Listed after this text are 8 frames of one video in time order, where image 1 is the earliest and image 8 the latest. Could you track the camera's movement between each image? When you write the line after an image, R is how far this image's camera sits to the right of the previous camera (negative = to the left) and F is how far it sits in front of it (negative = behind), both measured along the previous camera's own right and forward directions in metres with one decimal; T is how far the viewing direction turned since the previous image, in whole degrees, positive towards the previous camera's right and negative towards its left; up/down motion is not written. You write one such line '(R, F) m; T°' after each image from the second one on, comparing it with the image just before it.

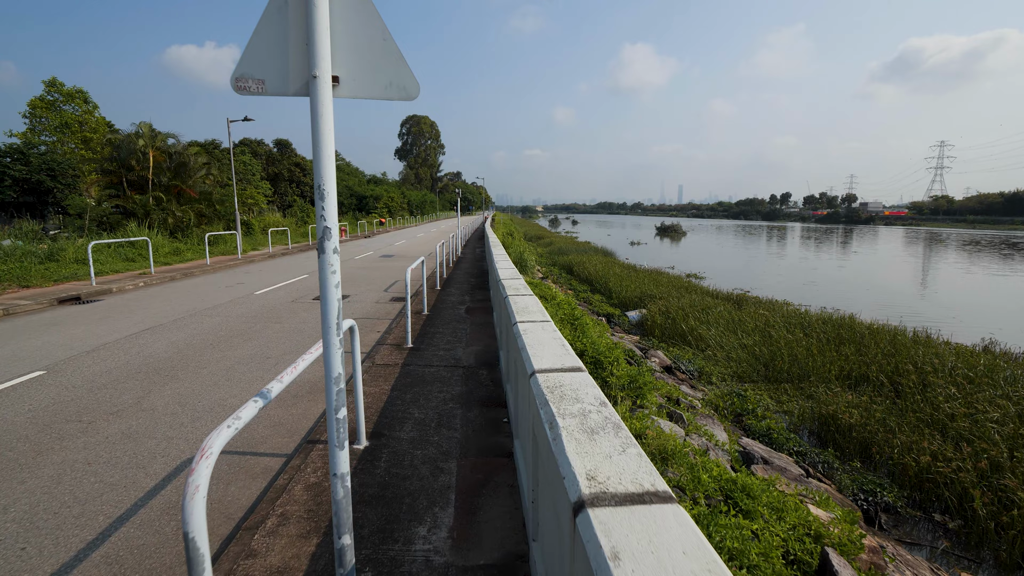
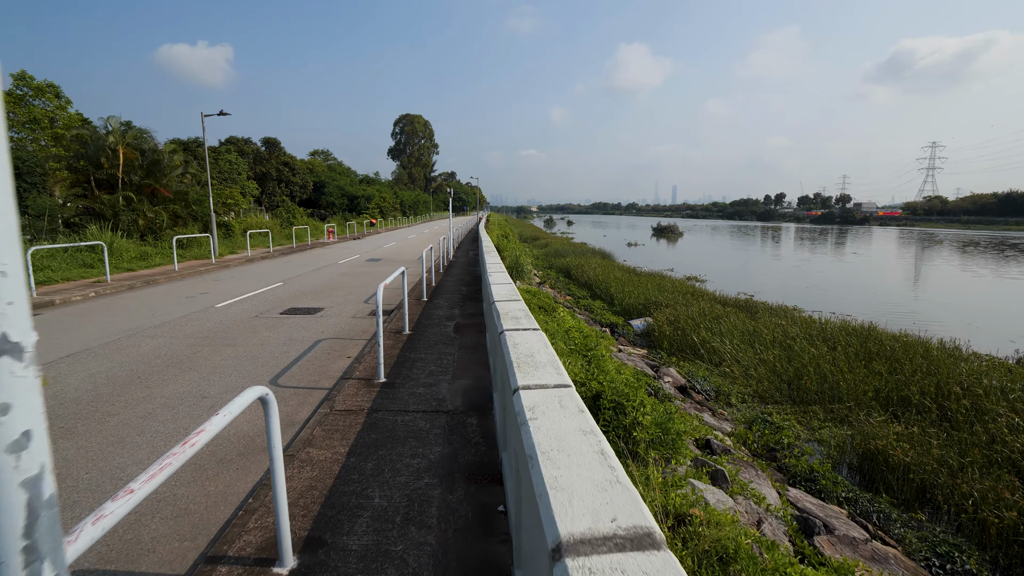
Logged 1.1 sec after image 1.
(0.0, +0.9) m; +1°
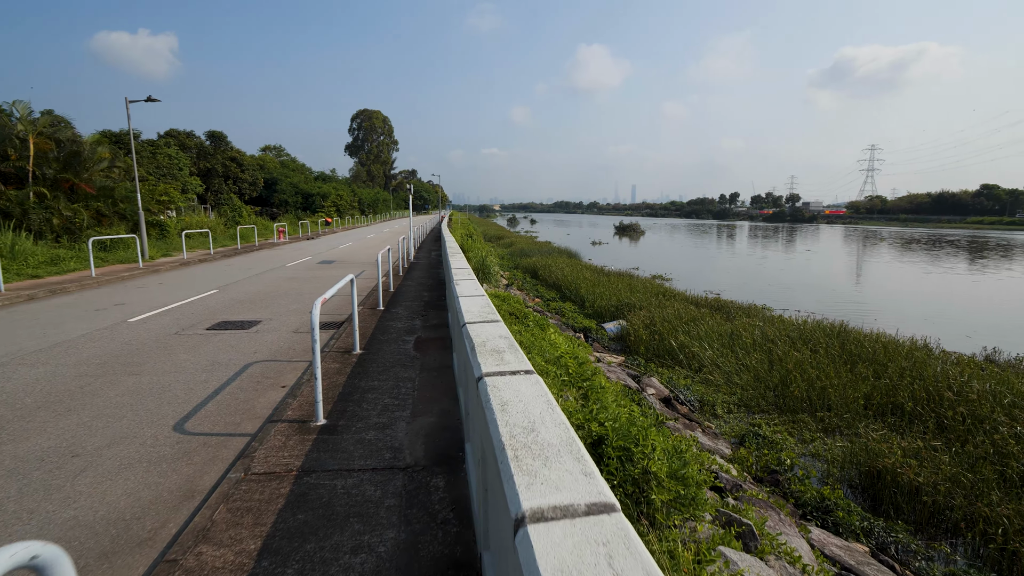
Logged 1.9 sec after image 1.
(-0.1, +0.8) m; +4°
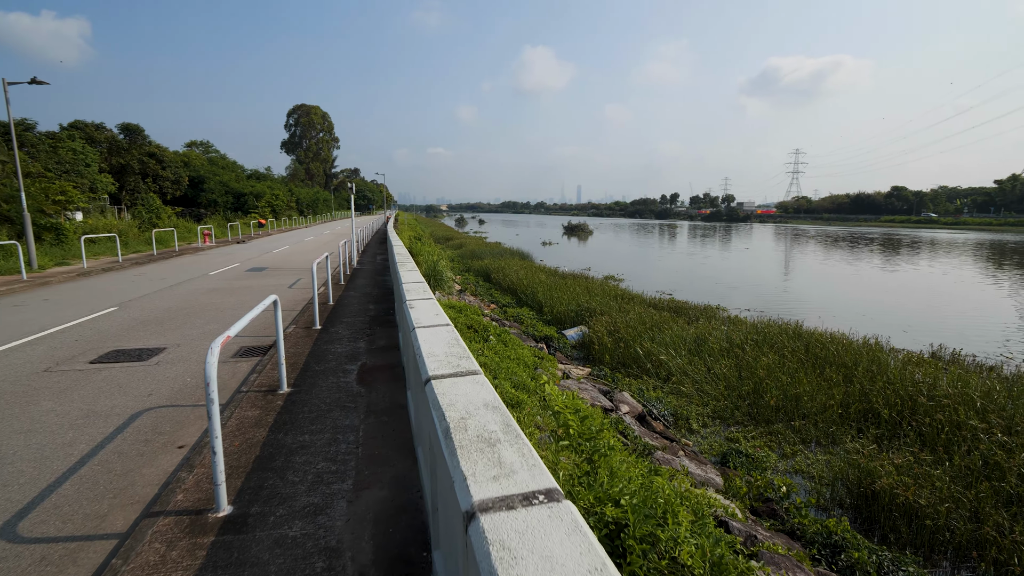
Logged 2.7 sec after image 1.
(-0.1, +0.7) m; +6°
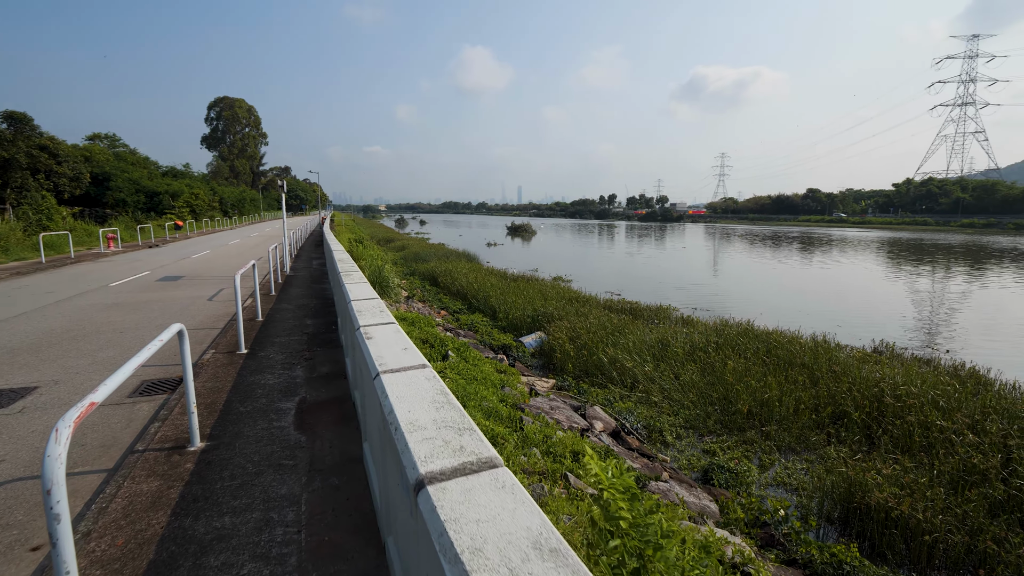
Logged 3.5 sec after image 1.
(-0.2, +0.7) m; +7°
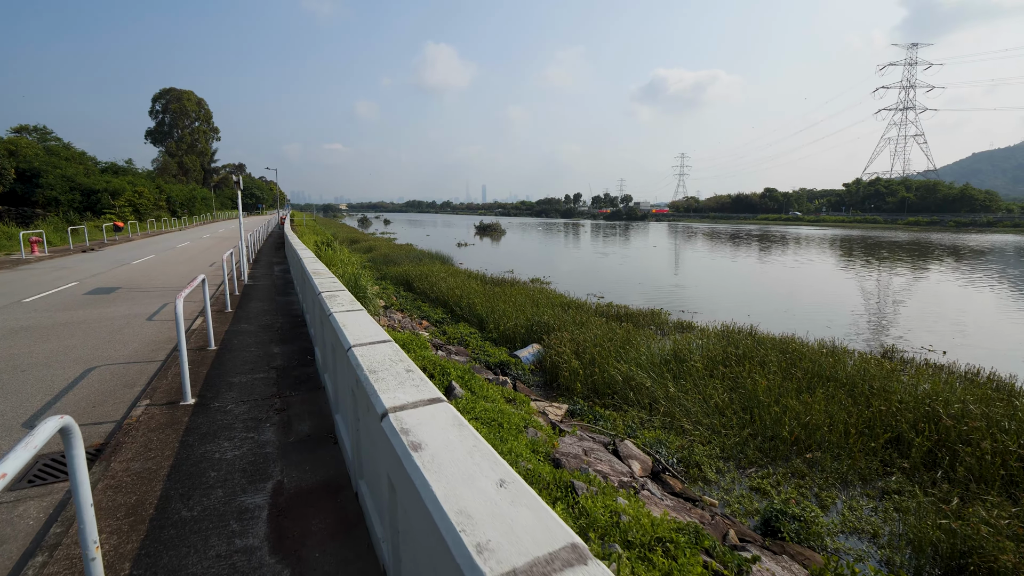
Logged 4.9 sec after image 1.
(-0.5, +1.1) m; +4°
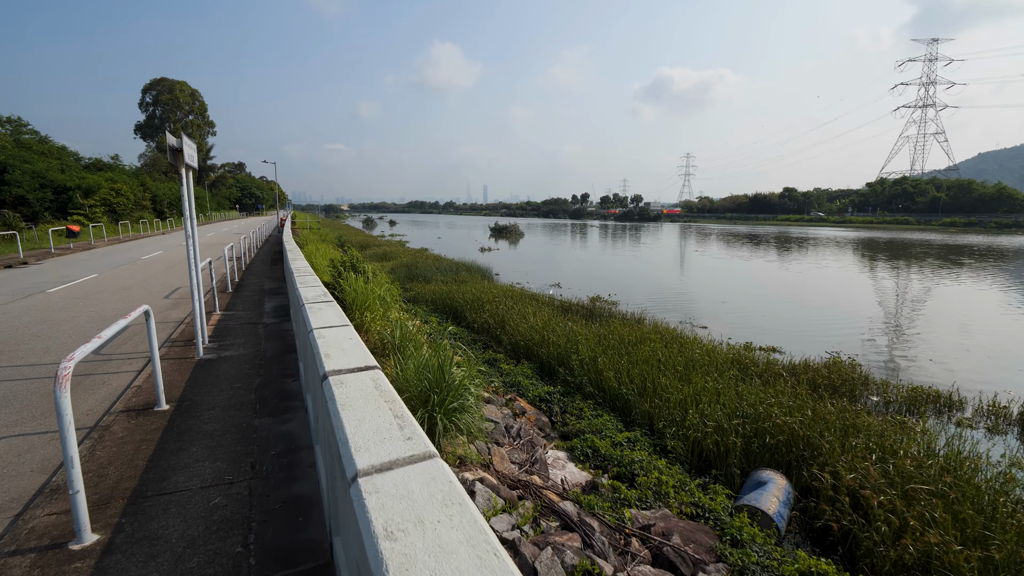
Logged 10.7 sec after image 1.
(-2.1, +4.5) m; 0°
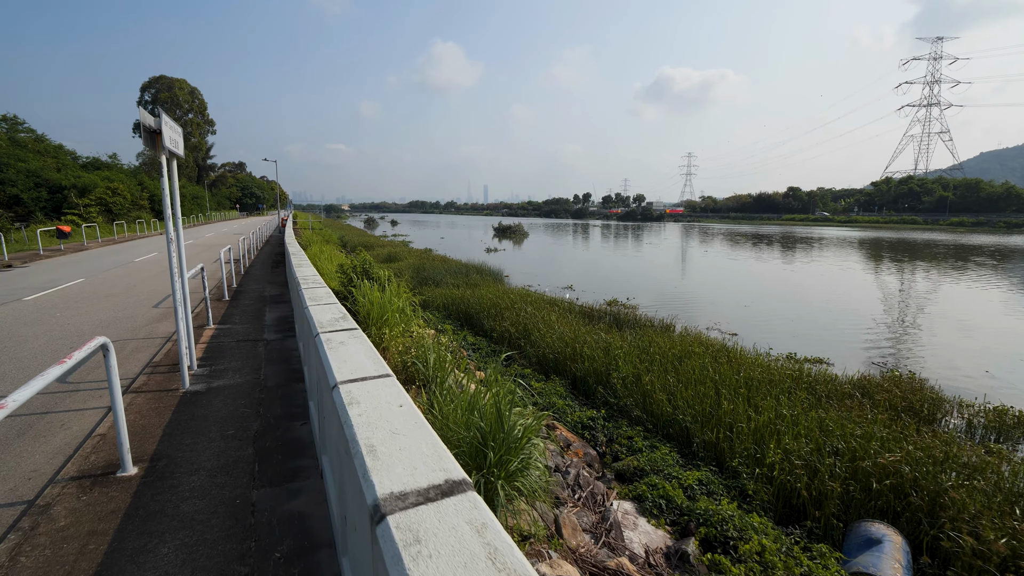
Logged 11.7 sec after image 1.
(-0.4, +0.9) m; 0°
